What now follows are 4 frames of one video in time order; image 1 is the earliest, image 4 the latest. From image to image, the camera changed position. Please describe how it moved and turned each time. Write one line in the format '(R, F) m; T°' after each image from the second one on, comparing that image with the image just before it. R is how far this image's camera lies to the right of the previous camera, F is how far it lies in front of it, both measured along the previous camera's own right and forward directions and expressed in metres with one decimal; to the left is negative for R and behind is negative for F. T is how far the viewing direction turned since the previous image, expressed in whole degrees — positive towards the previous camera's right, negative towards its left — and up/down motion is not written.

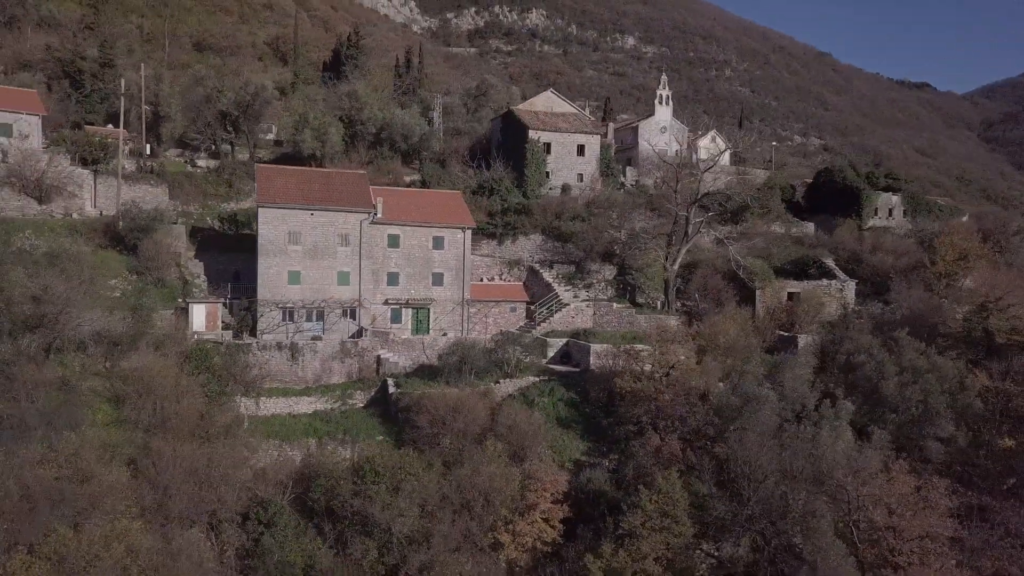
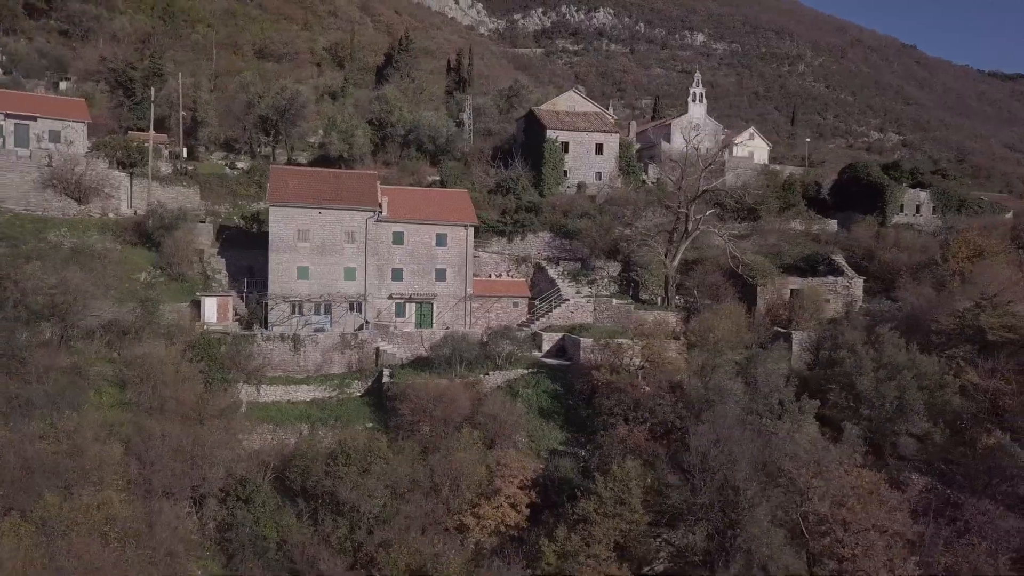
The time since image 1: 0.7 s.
(+1.7, -0.4) m; -5°
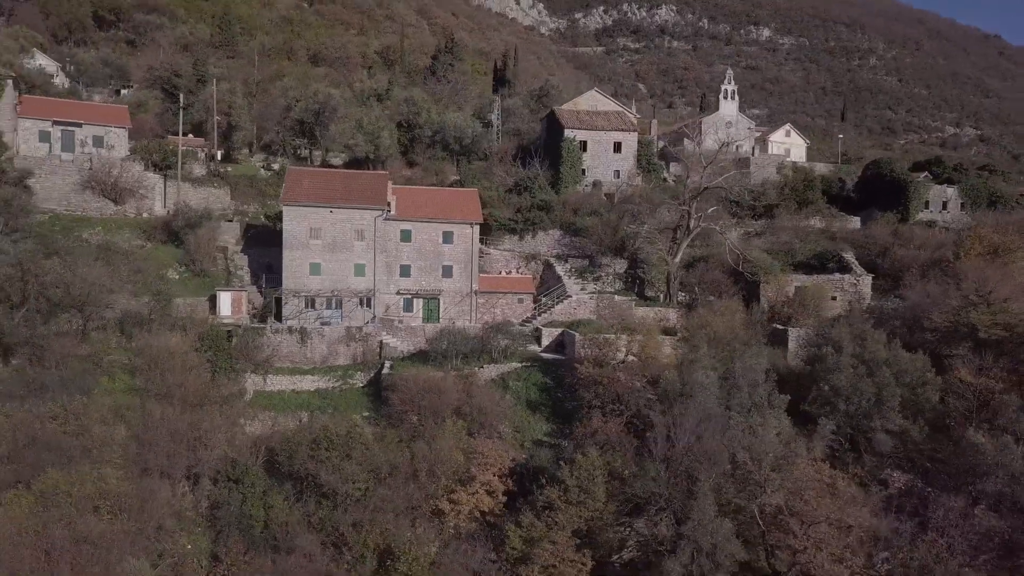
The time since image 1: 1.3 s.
(+1.5, -0.4) m; -5°
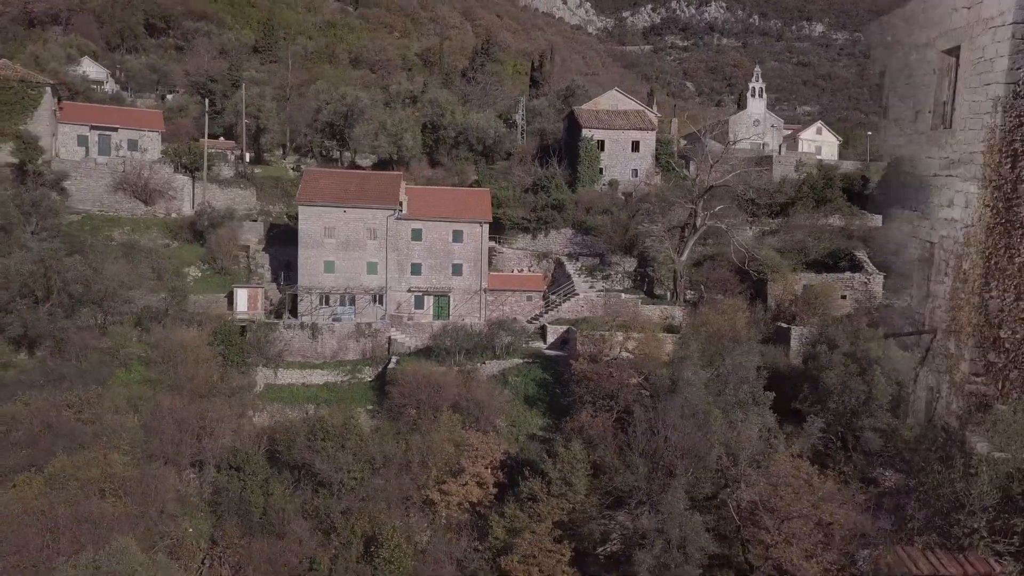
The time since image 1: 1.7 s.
(+1.0, -0.3) m; -4°
